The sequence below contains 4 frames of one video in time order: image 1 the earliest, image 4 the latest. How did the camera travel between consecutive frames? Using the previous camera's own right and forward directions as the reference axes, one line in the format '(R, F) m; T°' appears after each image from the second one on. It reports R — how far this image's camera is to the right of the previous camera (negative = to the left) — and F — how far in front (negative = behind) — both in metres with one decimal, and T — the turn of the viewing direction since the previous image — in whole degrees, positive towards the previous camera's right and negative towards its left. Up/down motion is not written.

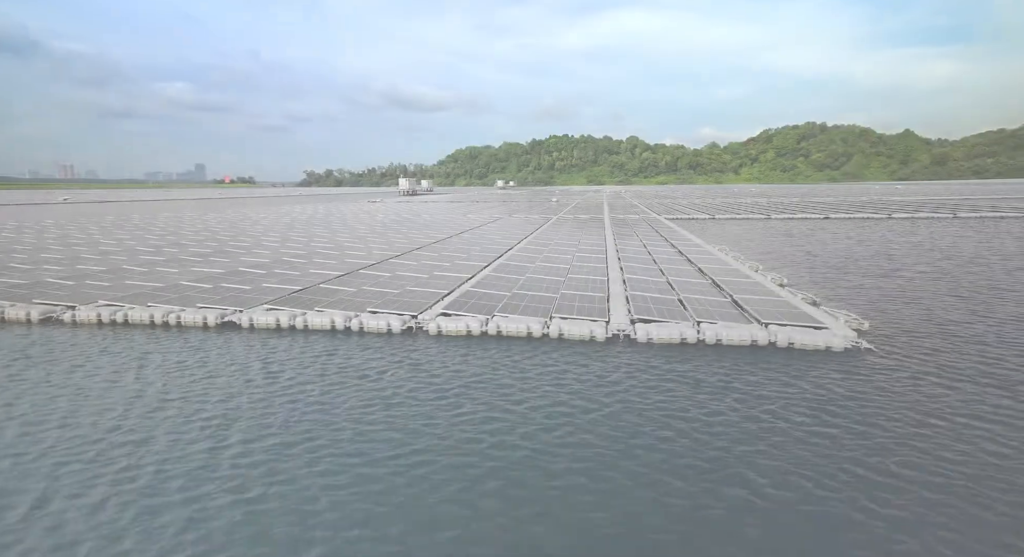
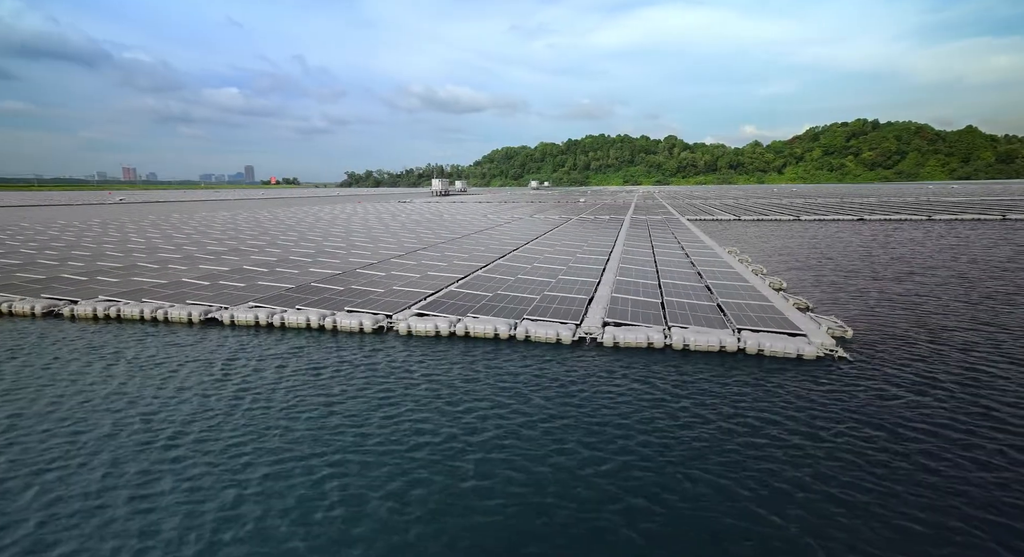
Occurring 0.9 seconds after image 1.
(+3.3, +0.1) m; -4°
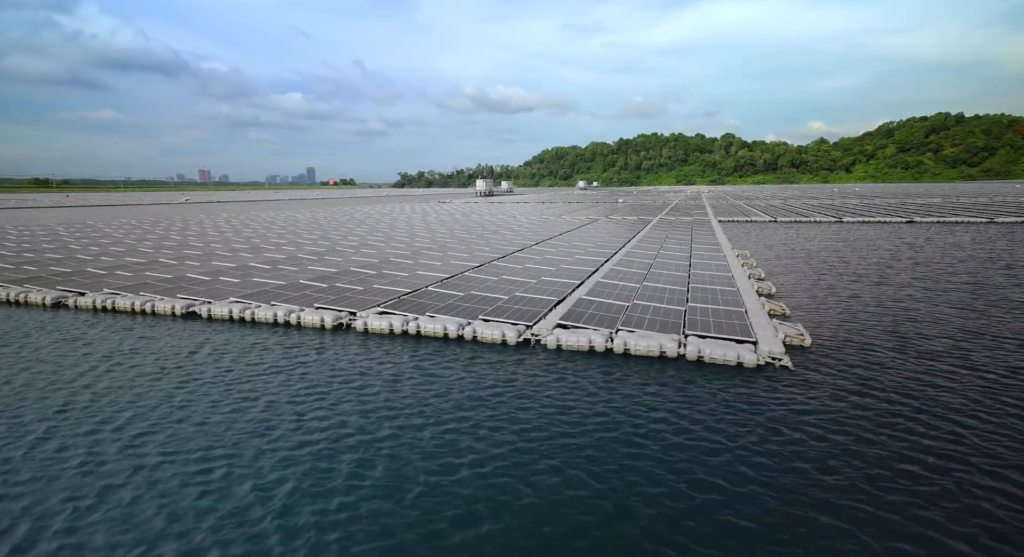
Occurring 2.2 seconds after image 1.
(+5.0, 0.0) m; -6°
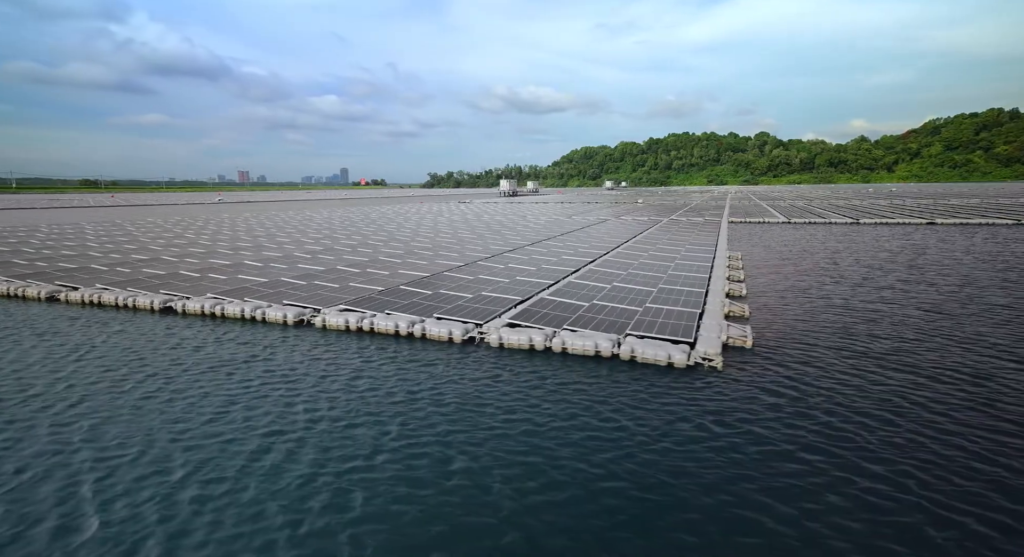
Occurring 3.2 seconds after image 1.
(+4.0, -0.4) m; -3°
